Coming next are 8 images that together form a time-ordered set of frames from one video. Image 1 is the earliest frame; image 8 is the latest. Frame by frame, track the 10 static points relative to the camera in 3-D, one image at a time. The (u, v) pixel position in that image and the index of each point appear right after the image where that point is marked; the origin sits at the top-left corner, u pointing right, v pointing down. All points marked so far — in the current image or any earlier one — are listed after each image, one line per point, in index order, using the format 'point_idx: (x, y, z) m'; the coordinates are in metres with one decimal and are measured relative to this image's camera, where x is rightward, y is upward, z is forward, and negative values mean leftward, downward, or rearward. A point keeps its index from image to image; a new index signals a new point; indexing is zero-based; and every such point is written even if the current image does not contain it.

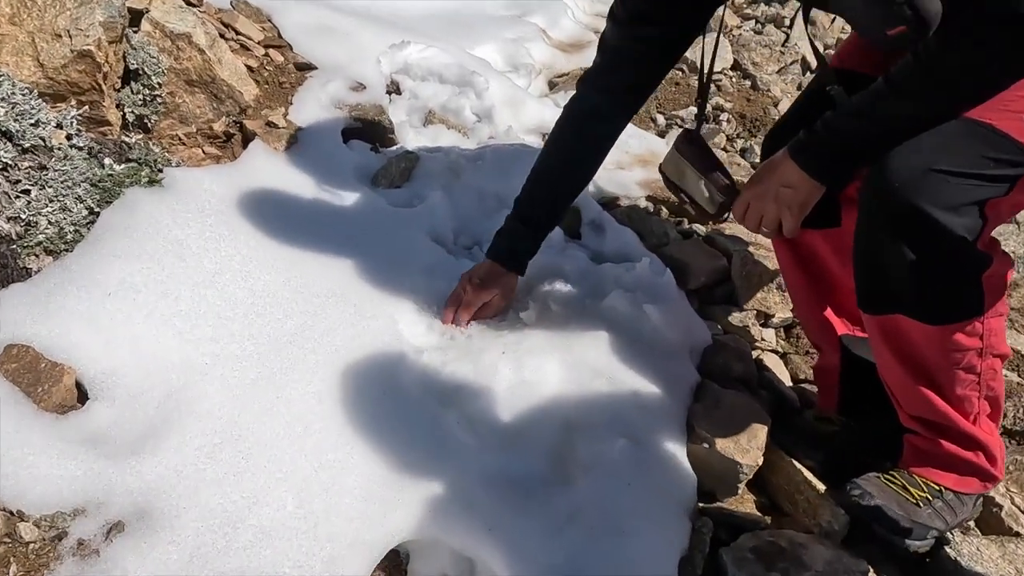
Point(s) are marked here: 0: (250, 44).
0: (-1.2, +1.1, +3.0) m
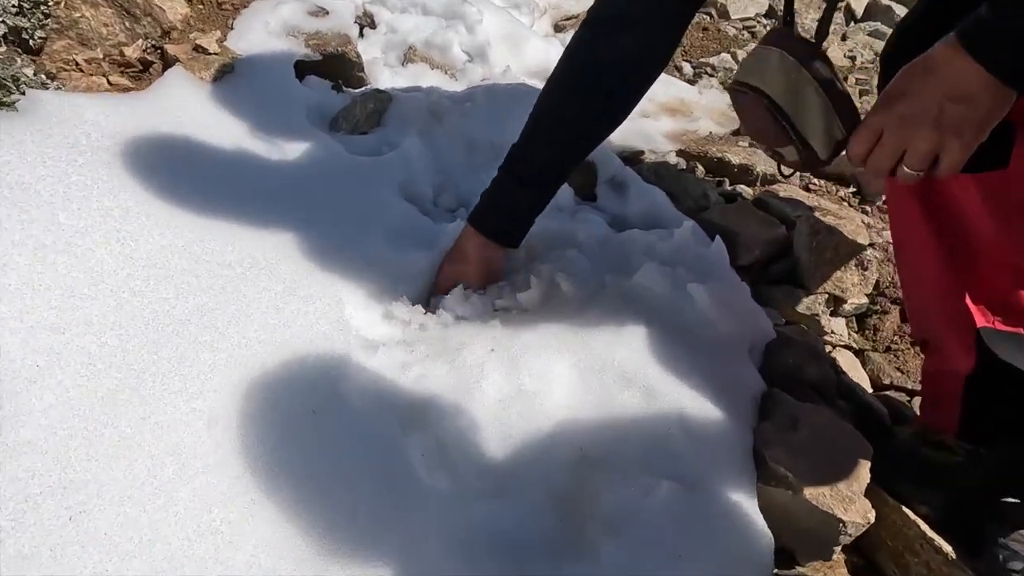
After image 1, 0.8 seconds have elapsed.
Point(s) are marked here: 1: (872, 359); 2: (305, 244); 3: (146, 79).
0: (-1.2, +1.2, +2.4) m
1: (+1.0, -0.2, +1.9) m
2: (-0.5, +0.1, +1.6) m
3: (-1.1, +0.6, +2.0) m
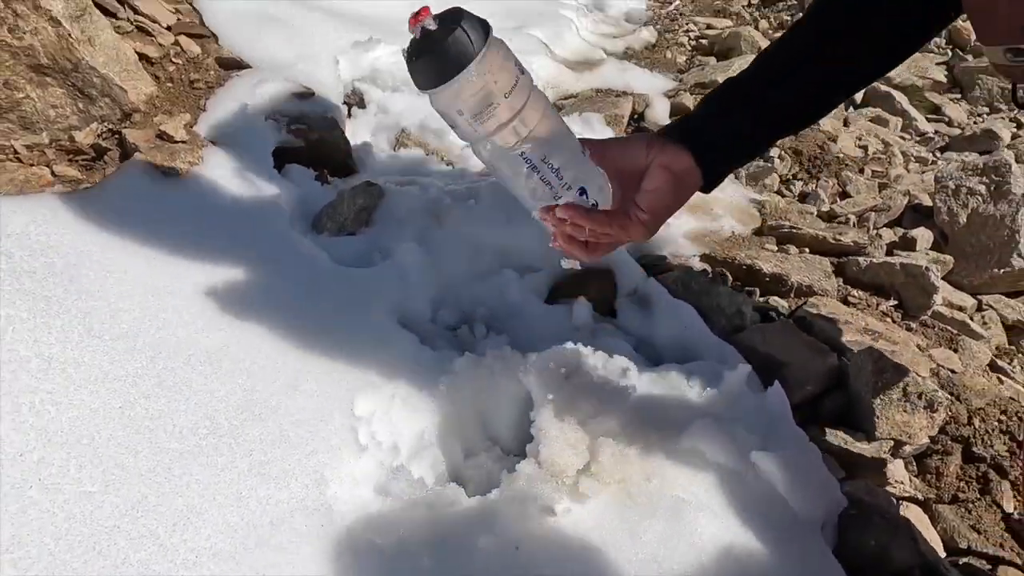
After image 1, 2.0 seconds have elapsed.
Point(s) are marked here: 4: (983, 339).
0: (-1.2, +0.8, +2.2) m
1: (+1.1, -0.5, +1.6) m
2: (-0.4, -0.2, +1.3) m
3: (-1.1, +0.3, +1.8) m
4: (+1.6, -0.2, +2.2) m
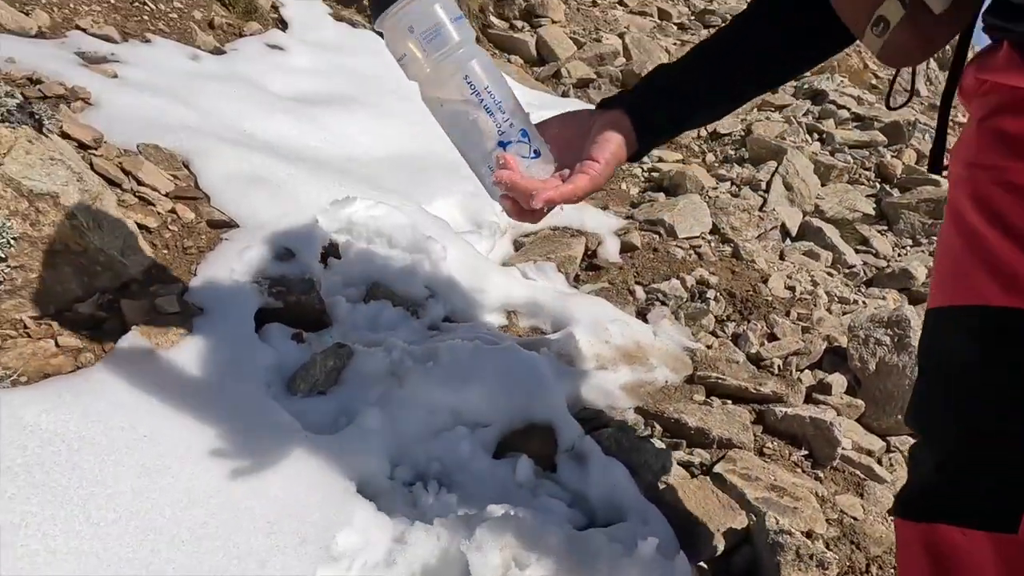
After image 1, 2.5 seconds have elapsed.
0: (-1.3, +0.3, +2.5) m
1: (+0.9, -1.0, +1.8) m
2: (-0.6, -0.6, +1.5) m
3: (-1.2, -0.2, +2.0) m
4: (+1.4, -0.7, +2.4) m
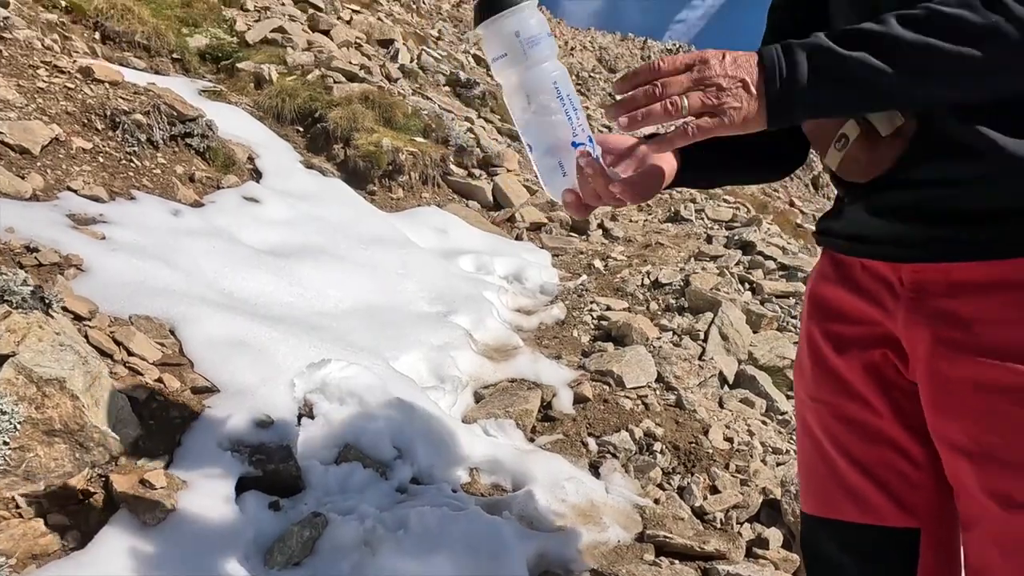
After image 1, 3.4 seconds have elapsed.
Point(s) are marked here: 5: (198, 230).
0: (-1.5, -0.3, +2.6) m
1: (+0.8, -1.6, +1.9) m
2: (-0.6, -1.1, +1.5) m
3: (-1.3, -0.7, +2.1) m
4: (+1.2, -1.4, +2.6) m
5: (-2.1, +0.4, +4.3) m
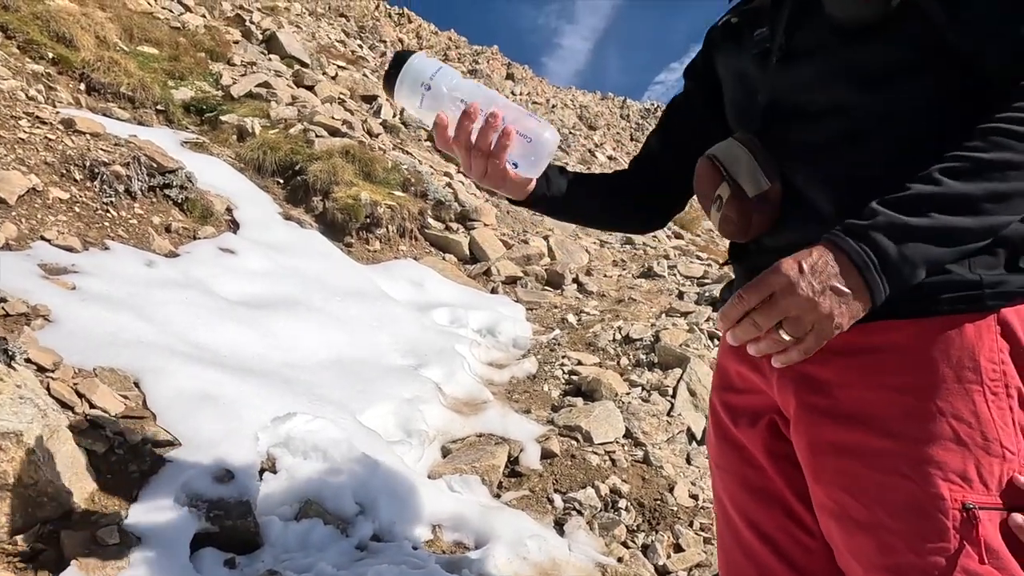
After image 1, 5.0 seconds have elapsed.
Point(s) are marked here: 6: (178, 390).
0: (-1.6, -0.5, +2.6) m
1: (+0.6, -1.8, +1.9) m
2: (-0.8, -1.2, +1.5) m
3: (-1.5, -0.9, +2.1) m
4: (+1.1, -1.6, +2.6) m
5: (-2.2, +0.1, +4.4) m
6: (-1.5, -0.5, +3.0) m
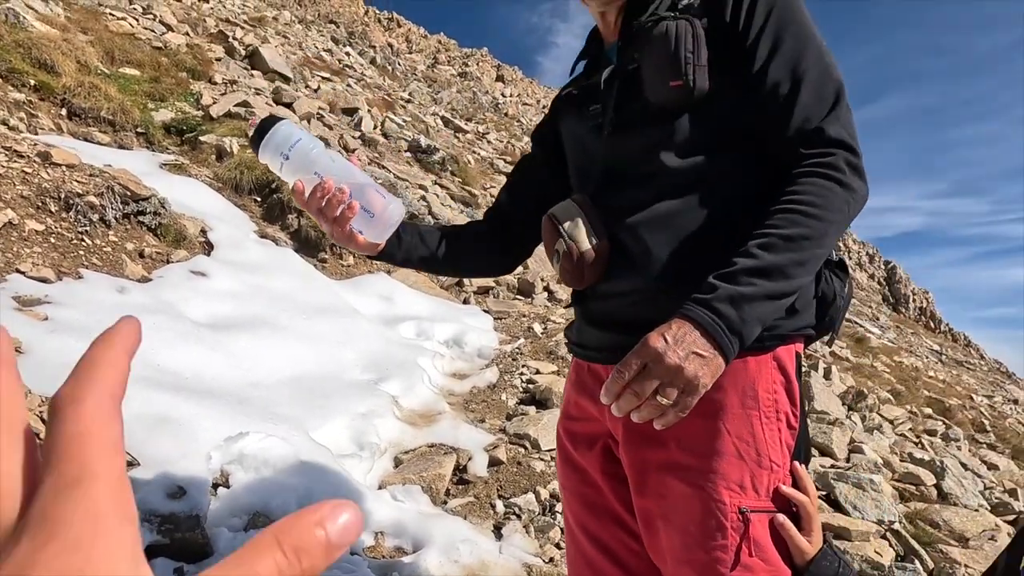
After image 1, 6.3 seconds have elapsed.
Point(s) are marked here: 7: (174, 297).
0: (-2.0, -0.7, +2.9) m
1: (+0.3, -1.9, +2.2) m
2: (-1.1, -1.4, +1.8) m
3: (-1.8, -1.0, +2.3) m
4: (+0.8, -1.7, +2.9) m
5: (-2.6, -0.1, +4.6) m
6: (-1.9, -0.6, +3.3) m
7: (-2.6, -0.1, +5.0) m
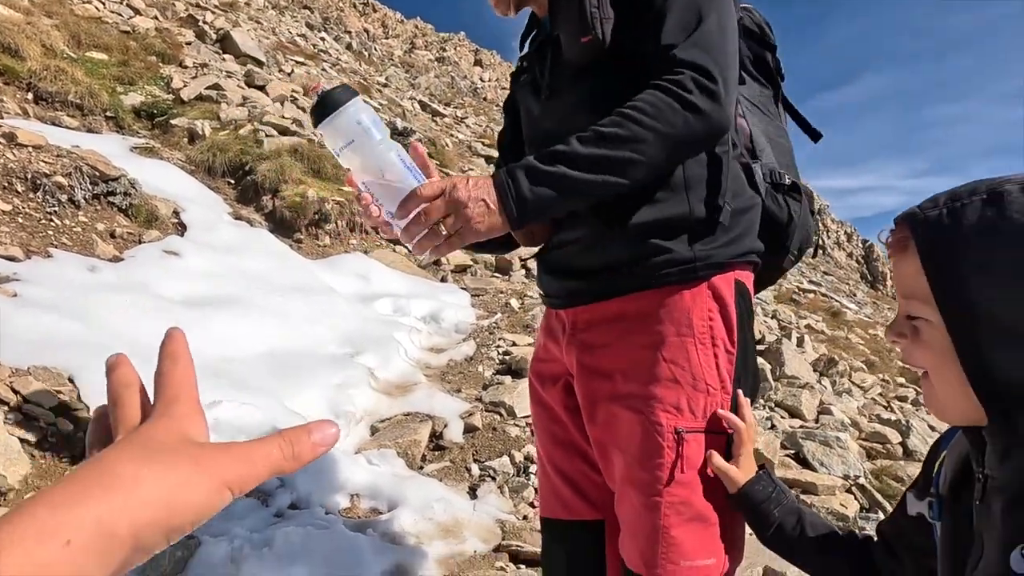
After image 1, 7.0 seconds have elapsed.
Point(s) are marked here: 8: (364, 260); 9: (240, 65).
0: (-2.1, -0.6, +2.9) m
1: (+0.2, -1.7, +2.3) m
2: (-1.2, -1.2, +1.8) m
3: (-1.9, -0.9, +2.4) m
4: (+0.6, -1.5, +3.0) m
5: (-2.8, 0.0, +4.6) m
6: (-2.0, -0.5, +3.3) m
7: (-2.8, +0.1, +5.0) m
8: (-1.6, +0.3, +7.3) m
9: (-4.8, +3.9, +11.6) m
